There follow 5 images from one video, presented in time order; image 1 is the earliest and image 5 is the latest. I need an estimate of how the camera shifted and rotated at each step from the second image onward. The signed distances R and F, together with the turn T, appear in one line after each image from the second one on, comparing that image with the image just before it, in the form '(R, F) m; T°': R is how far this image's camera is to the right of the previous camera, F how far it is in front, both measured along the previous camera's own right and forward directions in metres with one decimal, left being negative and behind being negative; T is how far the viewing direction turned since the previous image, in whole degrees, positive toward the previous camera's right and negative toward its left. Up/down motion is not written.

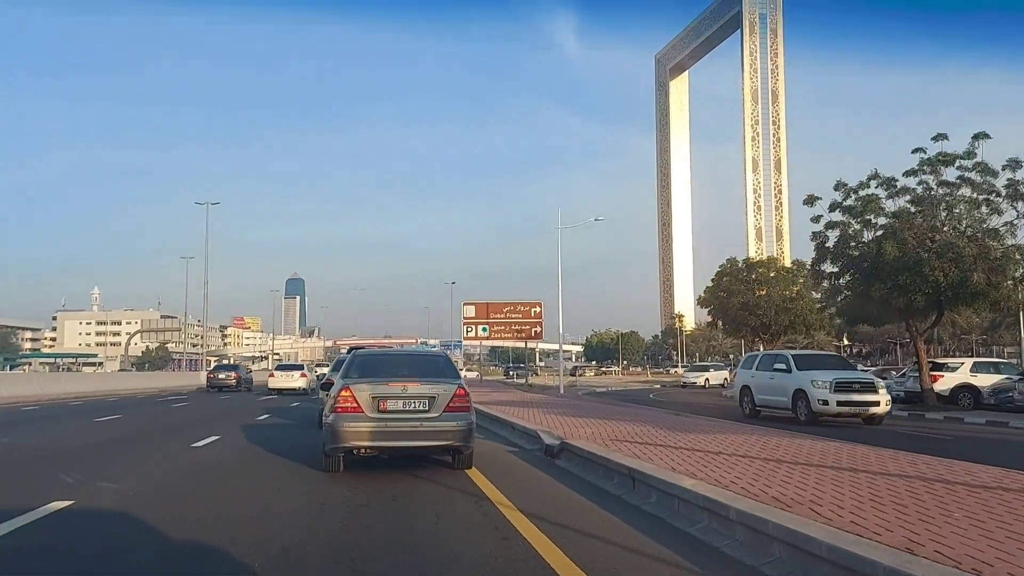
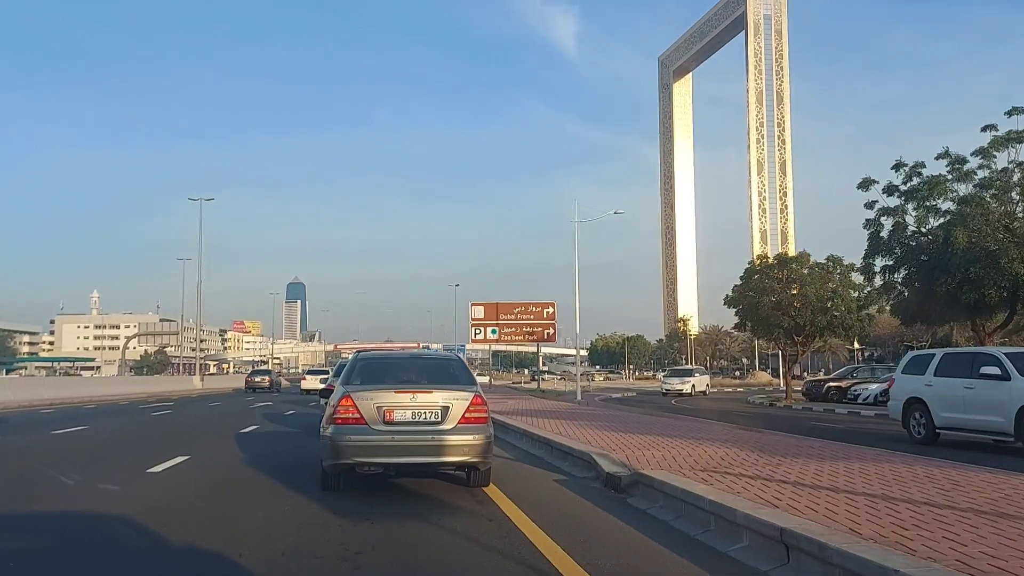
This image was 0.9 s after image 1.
(-0.3, +1.5) m; 0°
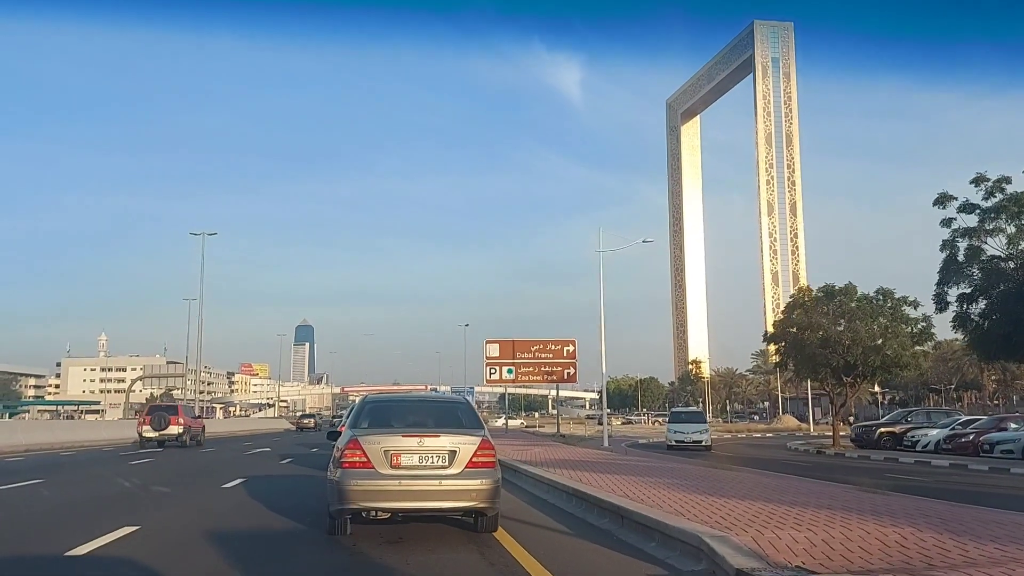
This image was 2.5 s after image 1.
(-0.3, +1.6) m; -1°
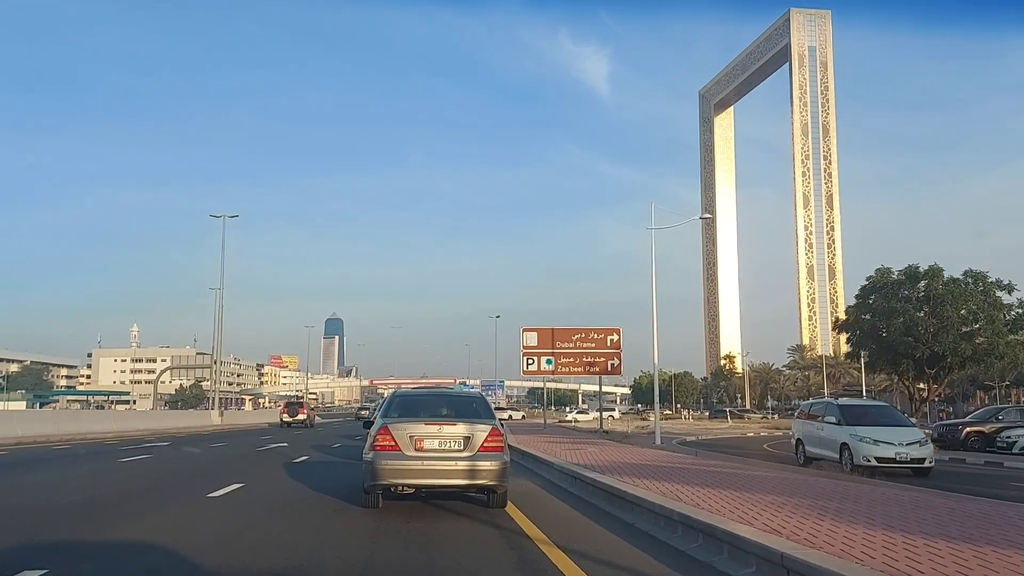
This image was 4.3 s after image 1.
(-0.3, +1.7) m; -2°
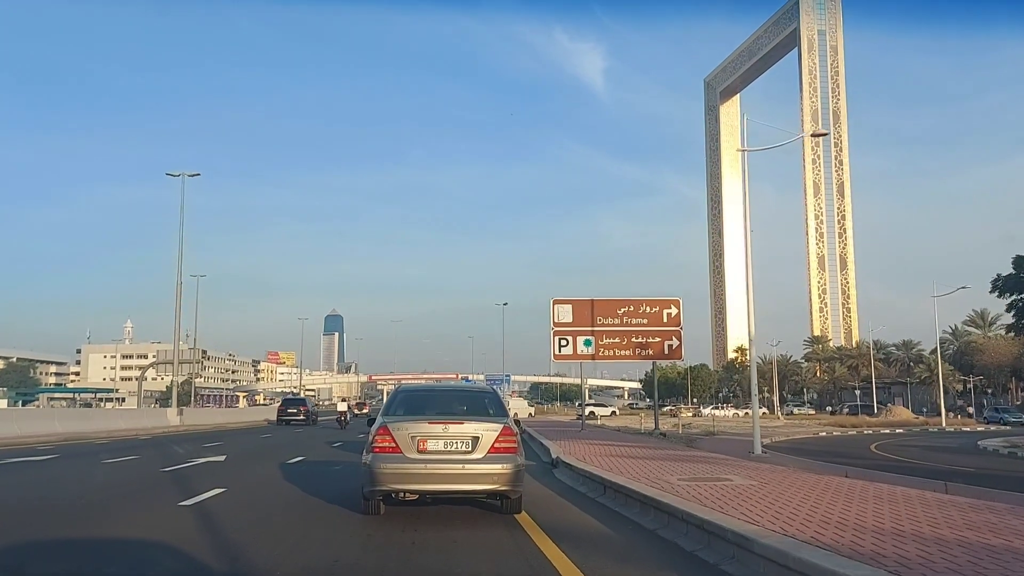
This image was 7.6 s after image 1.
(-0.5, +4.8) m; 0°
